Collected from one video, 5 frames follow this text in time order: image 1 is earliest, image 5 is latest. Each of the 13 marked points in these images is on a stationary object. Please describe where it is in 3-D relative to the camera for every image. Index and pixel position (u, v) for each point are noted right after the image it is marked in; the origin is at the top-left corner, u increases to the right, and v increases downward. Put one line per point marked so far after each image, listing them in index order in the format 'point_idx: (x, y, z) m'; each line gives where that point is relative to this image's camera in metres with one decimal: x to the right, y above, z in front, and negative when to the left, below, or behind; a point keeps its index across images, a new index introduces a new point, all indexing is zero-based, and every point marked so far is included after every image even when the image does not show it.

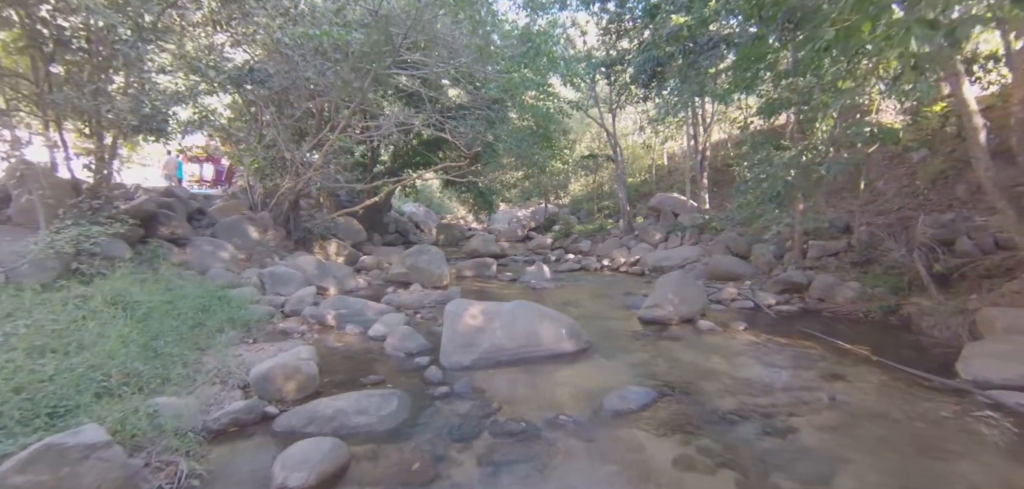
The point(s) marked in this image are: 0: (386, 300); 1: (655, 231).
0: (-2.1, -1.0, +8.6) m
1: (+4.1, +0.4, +14.6) m
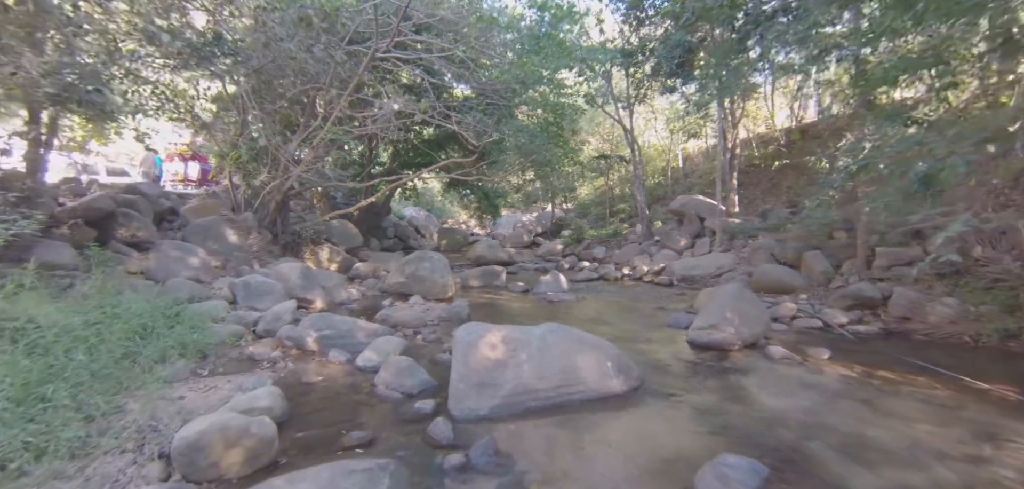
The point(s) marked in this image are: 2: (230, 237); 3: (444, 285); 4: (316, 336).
0: (-1.8, -1.0, +7.2) m
1: (+4.4, +0.2, +13.3) m
2: (-5.1, +0.2, +9.3) m
3: (-1.2, -0.7, +9.2) m
4: (-2.2, -1.0, +5.7) m
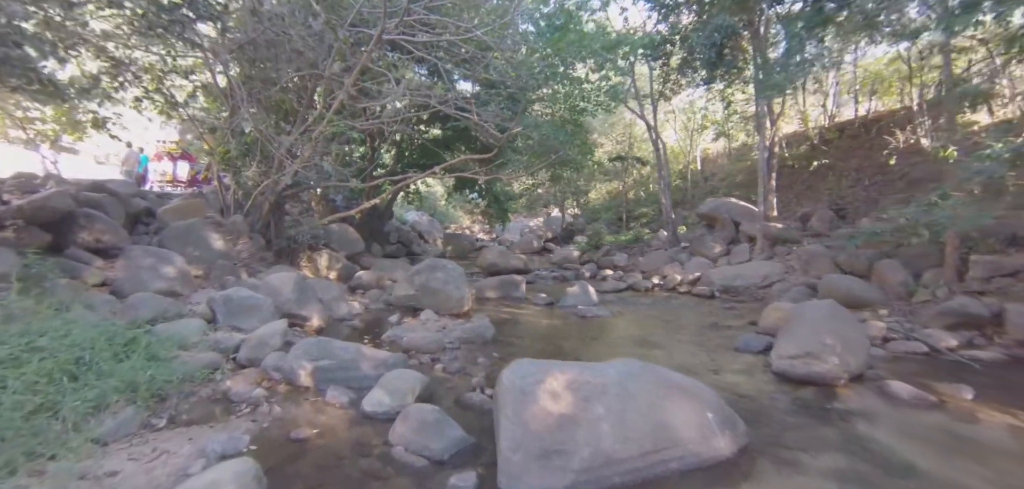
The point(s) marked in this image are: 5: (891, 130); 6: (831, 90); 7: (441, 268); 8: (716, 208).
0: (-1.4, -1.1, +6.0) m
1: (+4.8, 0.0, +12.1) m
2: (-4.7, +0.1, +8.1) m
3: (-0.8, -0.8, +8.0) m
4: (-1.8, -1.1, +4.5) m
5: (+9.7, +2.9, +13.1) m
6: (+9.0, +4.4, +14.5) m
7: (-1.1, -0.4, +8.3) m
8: (+5.3, +0.9, +13.2) m
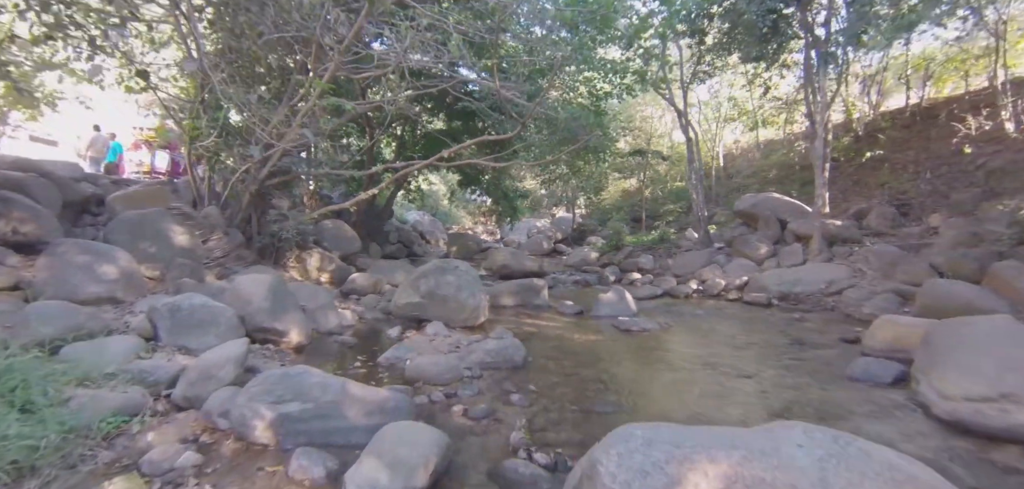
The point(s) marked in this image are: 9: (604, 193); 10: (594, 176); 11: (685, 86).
0: (-1.1, -1.1, +4.6) m
1: (+5.1, 0.0, +10.7) m
2: (-4.4, +0.1, +6.6) m
3: (-0.5, -0.8, +6.6) m
4: (-1.4, -1.0, +3.0) m
5: (+10.0, +2.9, +11.6) m
6: (+9.4, +4.3, +13.1) m
7: (-0.8, -0.3, +6.9) m
8: (+5.6, +0.9, +11.8) m
9: (+3.4, +1.9, +18.7) m
10: (+2.5, +2.1, +16.0) m
11: (+4.5, +4.2, +13.8) m
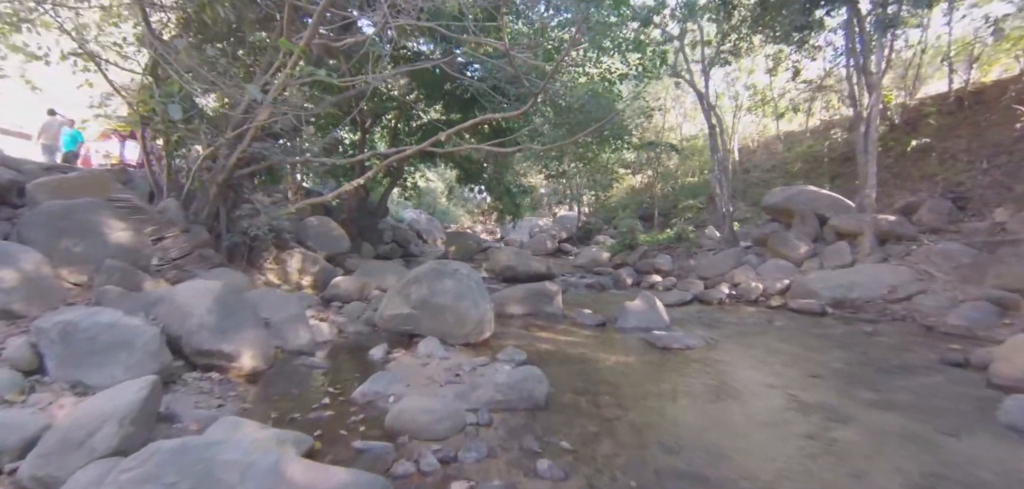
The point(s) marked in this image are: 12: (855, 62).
0: (-0.9, -1.0, +3.4) m
1: (+5.2, +0.1, +9.5) m
2: (-4.2, +0.1, +5.4) m
3: (-0.4, -0.8, +5.4) m
4: (-1.3, -1.0, +1.8) m
5: (+10.1, +2.9, +10.5) m
6: (+9.5, +4.4, +11.9) m
7: (-0.7, -0.3, +5.7) m
8: (+5.7, +0.9, +10.6) m
9: (+3.5, +1.9, +17.5) m
10: (+2.6, +2.2, +14.8) m
11: (+4.6, +4.2, +12.6) m
12: (+6.5, +3.4, +10.0) m
